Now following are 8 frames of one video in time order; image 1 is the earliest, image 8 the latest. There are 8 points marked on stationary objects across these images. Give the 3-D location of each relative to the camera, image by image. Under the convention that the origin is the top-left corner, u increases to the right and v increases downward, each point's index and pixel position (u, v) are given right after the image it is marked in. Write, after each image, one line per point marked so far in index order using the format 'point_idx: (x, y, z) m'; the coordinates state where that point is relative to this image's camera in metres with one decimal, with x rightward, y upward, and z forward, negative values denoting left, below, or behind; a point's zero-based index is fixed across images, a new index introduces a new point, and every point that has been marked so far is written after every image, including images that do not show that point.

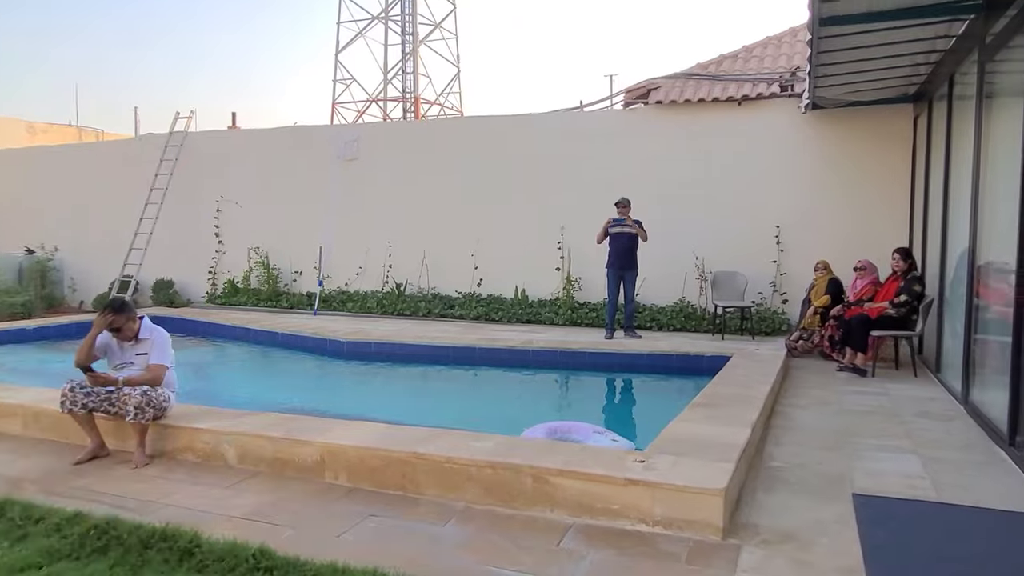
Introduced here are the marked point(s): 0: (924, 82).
0: (+3.8, +1.9, +6.8) m
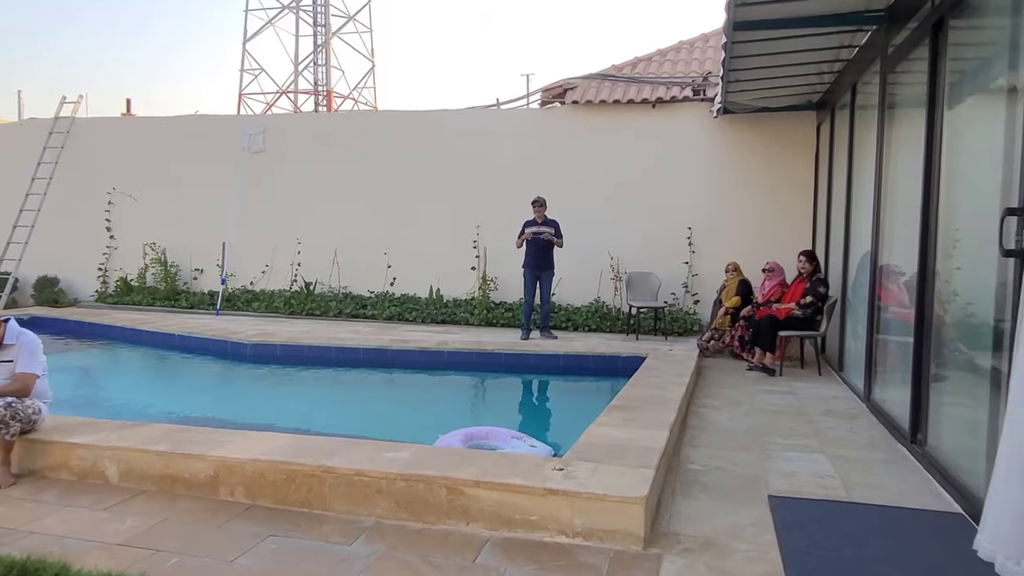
0: (+3.0, +1.9, +7.1) m
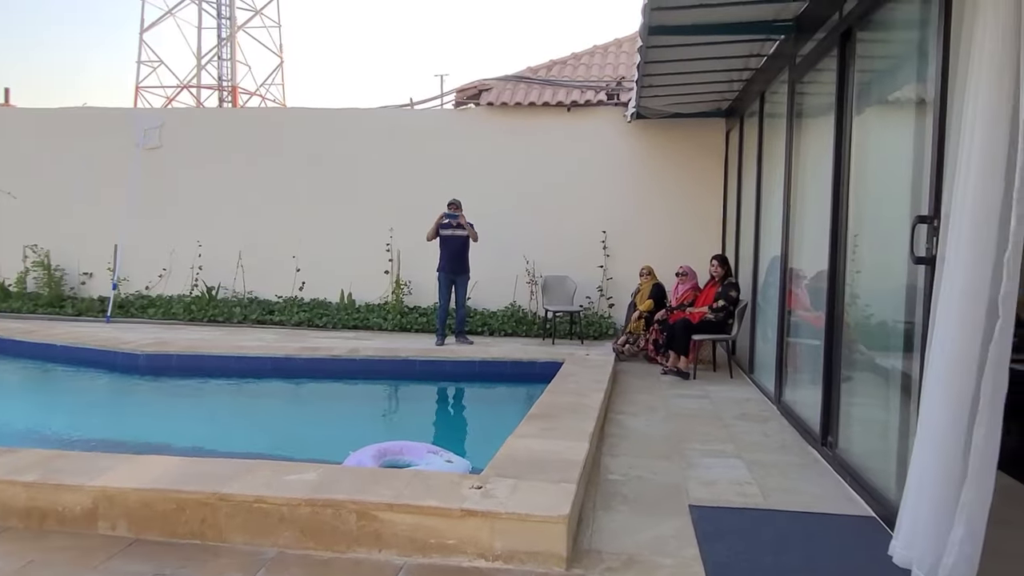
0: (+2.2, +1.8, +7.2) m
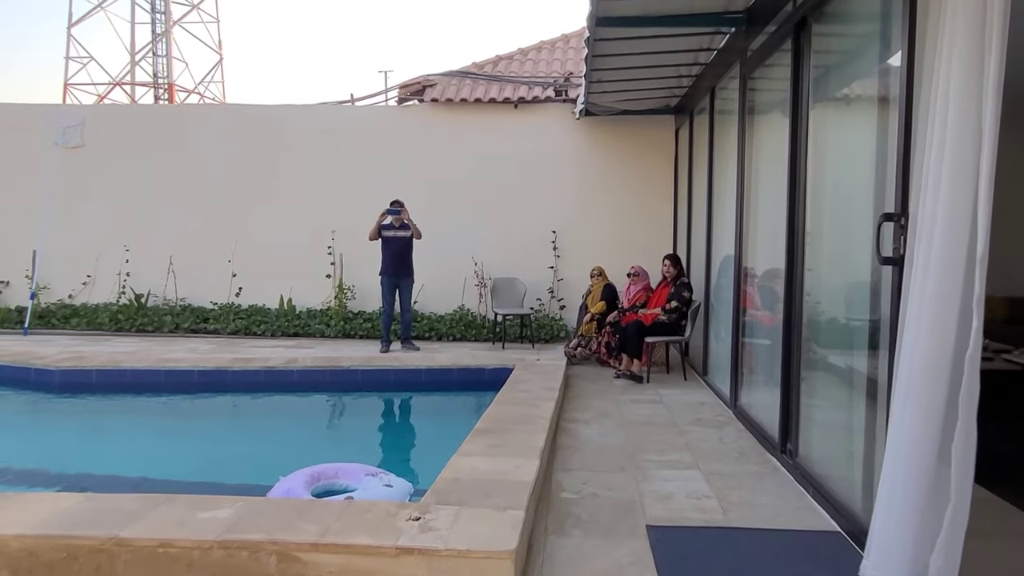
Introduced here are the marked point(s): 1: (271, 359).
0: (+1.6, +1.8, +7.1) m
1: (-1.9, -0.6, +5.9) m
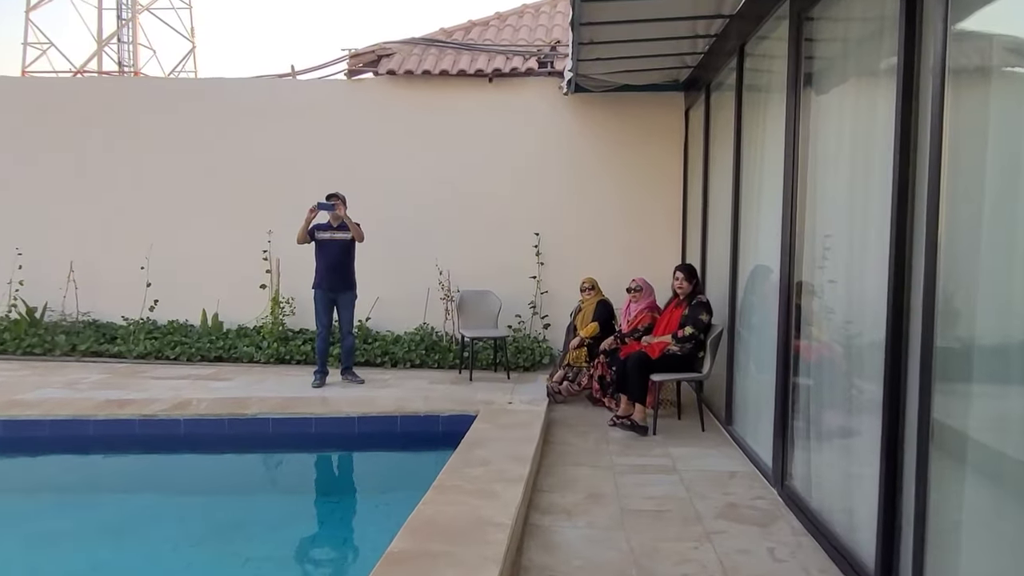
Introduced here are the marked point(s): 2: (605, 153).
0: (+1.4, +1.7, +5.7) m
1: (-2.1, -0.7, +4.5) m
2: (+0.8, +1.2, +6.5) m
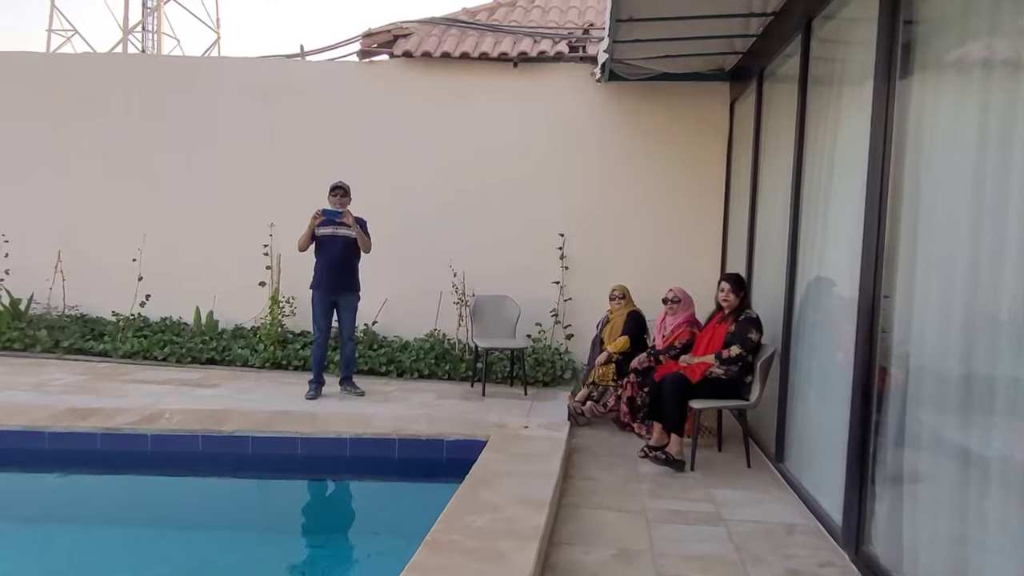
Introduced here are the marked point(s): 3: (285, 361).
0: (+1.6, +1.6, +5.0) m
1: (-2.1, -0.7, +4.0) m
2: (+1.0, +1.1, +5.9) m
3: (-1.8, -0.6, +5.8) m
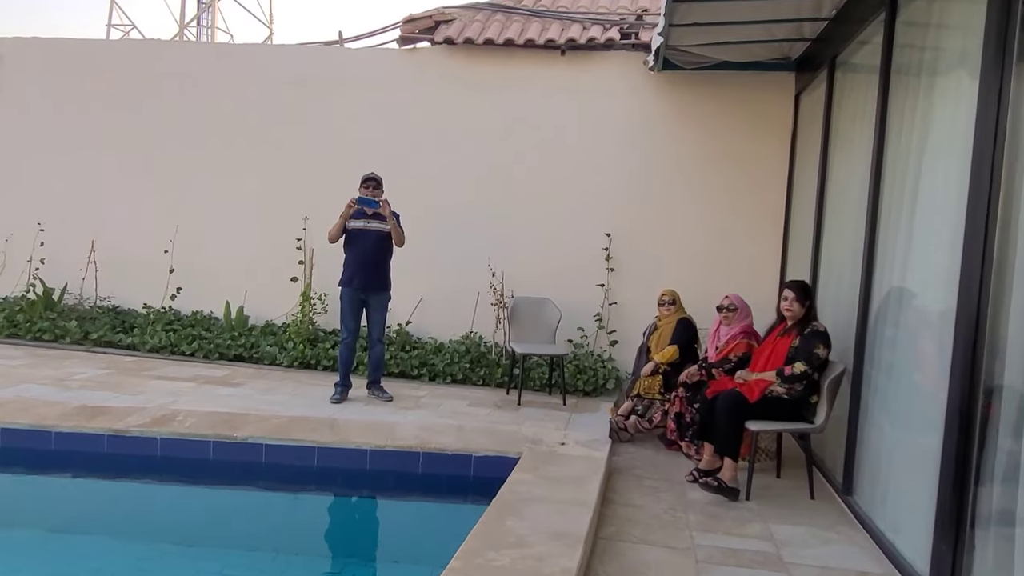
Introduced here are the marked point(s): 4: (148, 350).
0: (+1.9, +1.6, +4.6) m
1: (-1.9, -0.6, +3.7) m
2: (+1.3, +1.1, +5.5) m
3: (-1.5, -0.5, +5.5) m
4: (-2.8, -0.5, +5.7) m
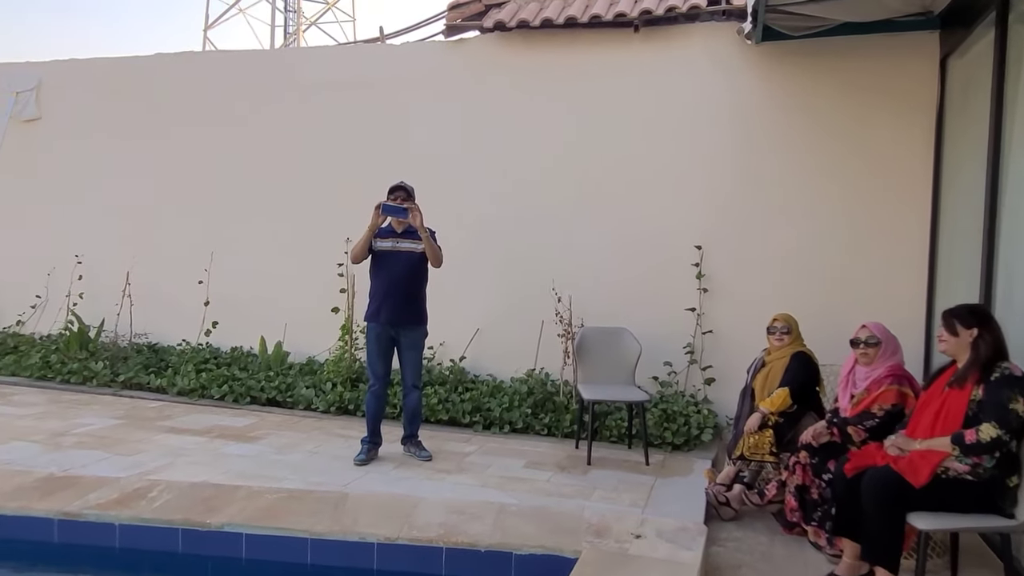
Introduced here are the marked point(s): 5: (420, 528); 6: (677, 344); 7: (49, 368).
0: (+2.2, +1.5, +3.4) m
1: (-1.7, -0.8, +3.0) m
2: (+1.7, +0.9, +4.4) m
3: (-1.0, -0.7, +4.8) m
4: (-2.3, -0.7, +5.1) m
5: (-0.3, -0.9, +2.7) m
6: (+1.0, -0.3, +4.6) m
7: (-3.4, -0.6, +5.5) m
